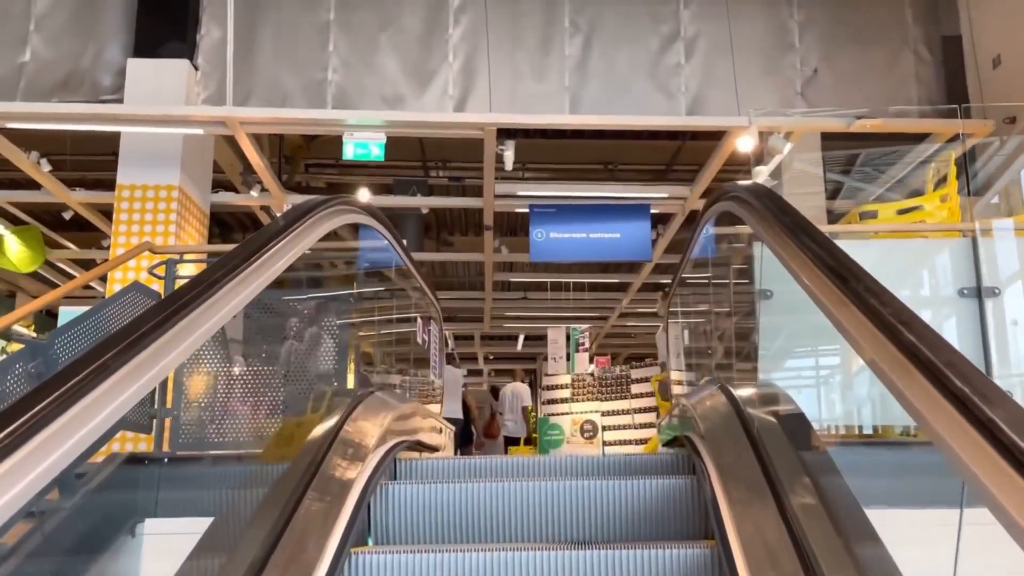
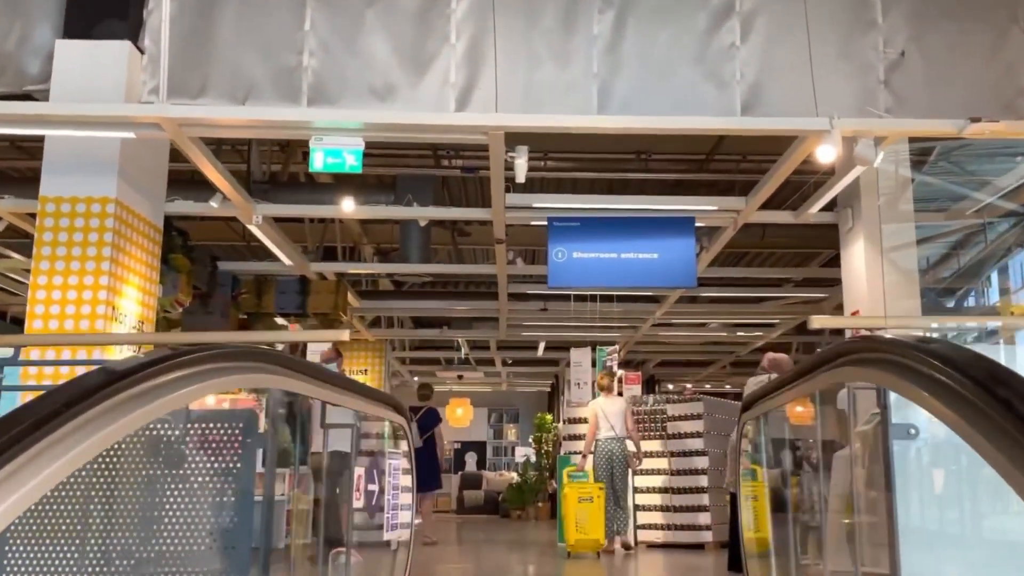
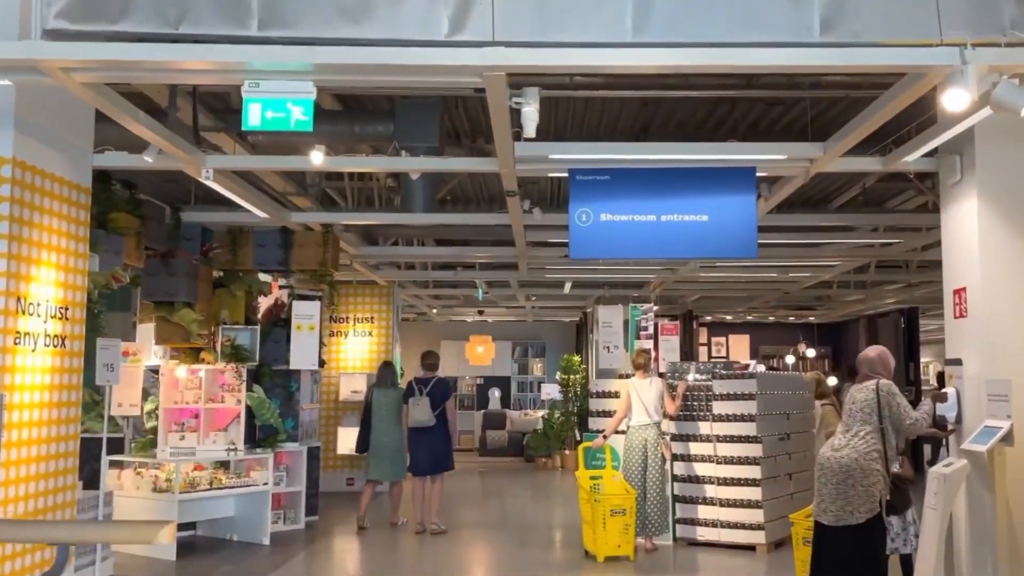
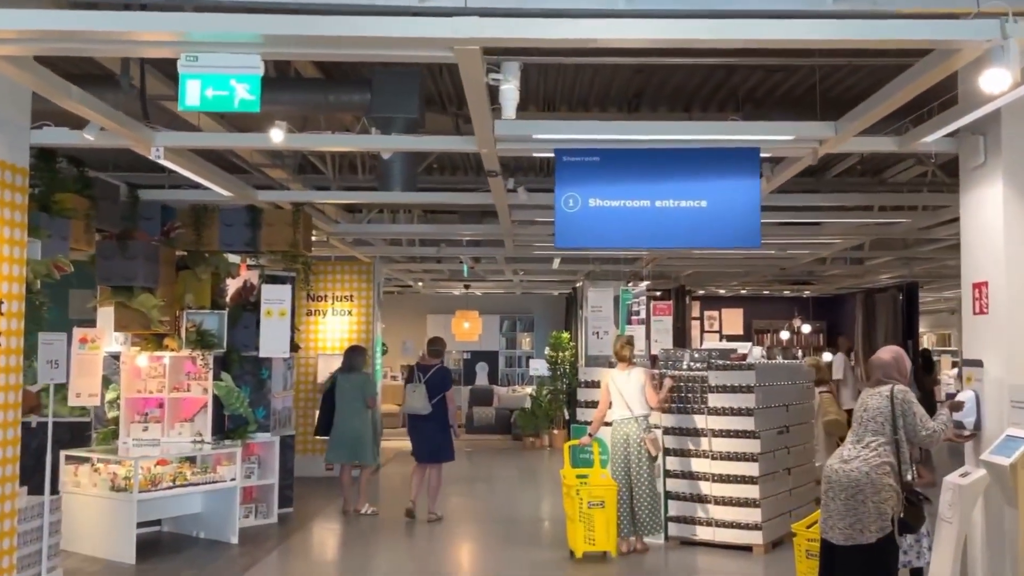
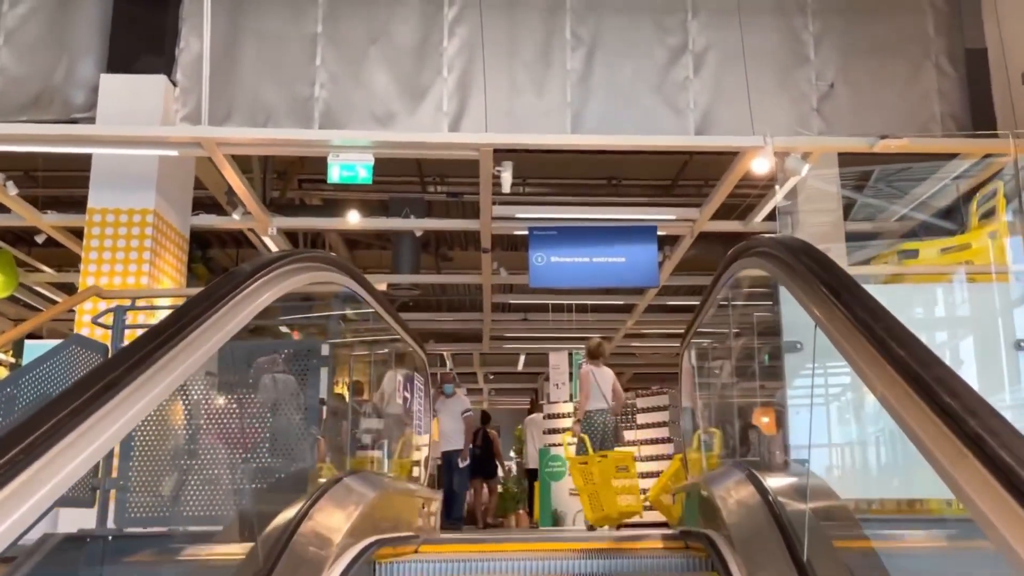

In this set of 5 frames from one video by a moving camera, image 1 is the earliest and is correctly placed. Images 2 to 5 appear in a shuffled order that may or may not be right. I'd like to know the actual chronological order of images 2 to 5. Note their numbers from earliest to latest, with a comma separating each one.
5, 2, 3, 4
